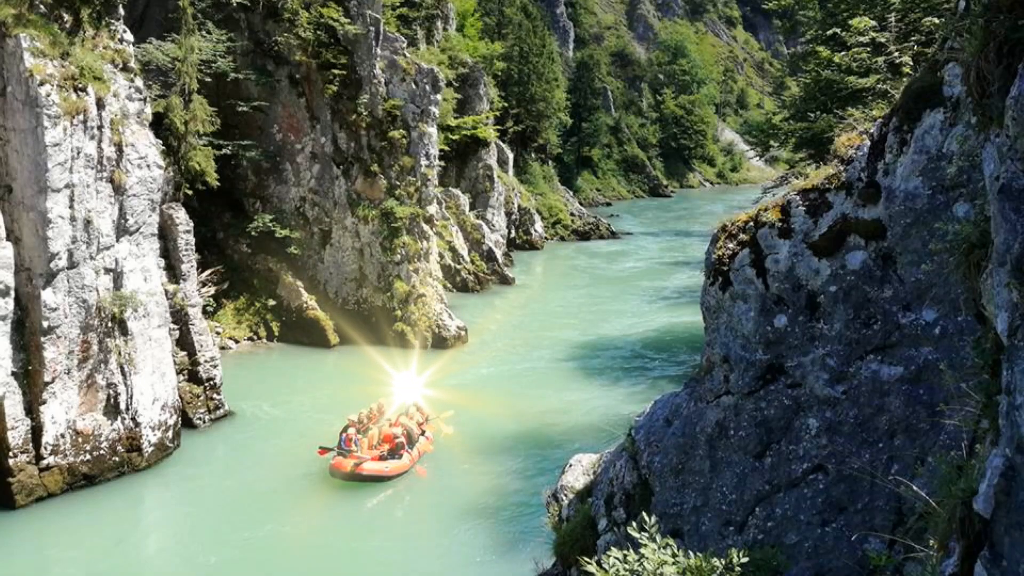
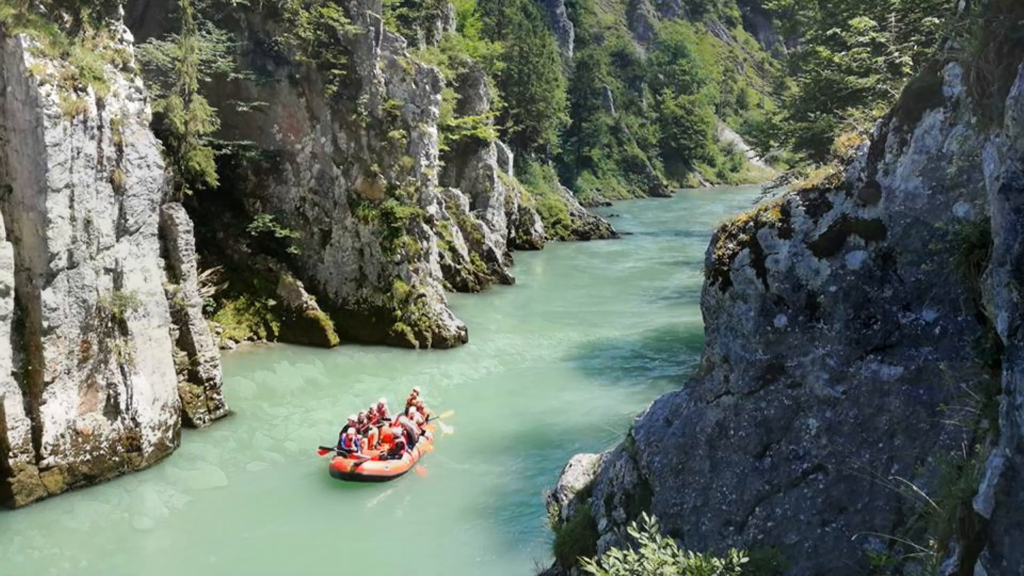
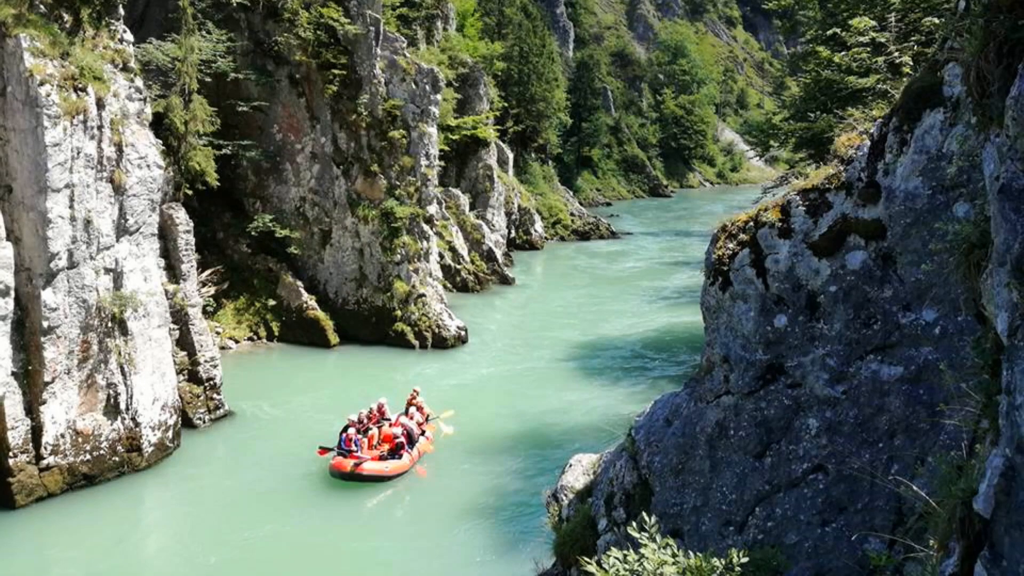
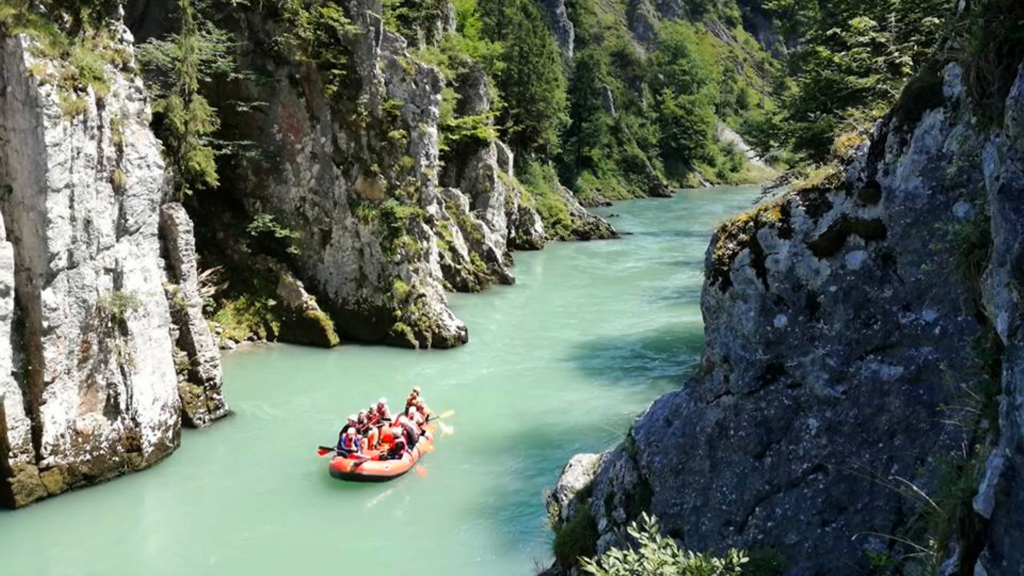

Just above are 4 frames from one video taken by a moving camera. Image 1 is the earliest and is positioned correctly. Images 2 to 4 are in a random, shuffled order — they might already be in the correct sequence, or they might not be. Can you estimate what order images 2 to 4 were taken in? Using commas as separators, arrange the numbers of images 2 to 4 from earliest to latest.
3, 4, 2
